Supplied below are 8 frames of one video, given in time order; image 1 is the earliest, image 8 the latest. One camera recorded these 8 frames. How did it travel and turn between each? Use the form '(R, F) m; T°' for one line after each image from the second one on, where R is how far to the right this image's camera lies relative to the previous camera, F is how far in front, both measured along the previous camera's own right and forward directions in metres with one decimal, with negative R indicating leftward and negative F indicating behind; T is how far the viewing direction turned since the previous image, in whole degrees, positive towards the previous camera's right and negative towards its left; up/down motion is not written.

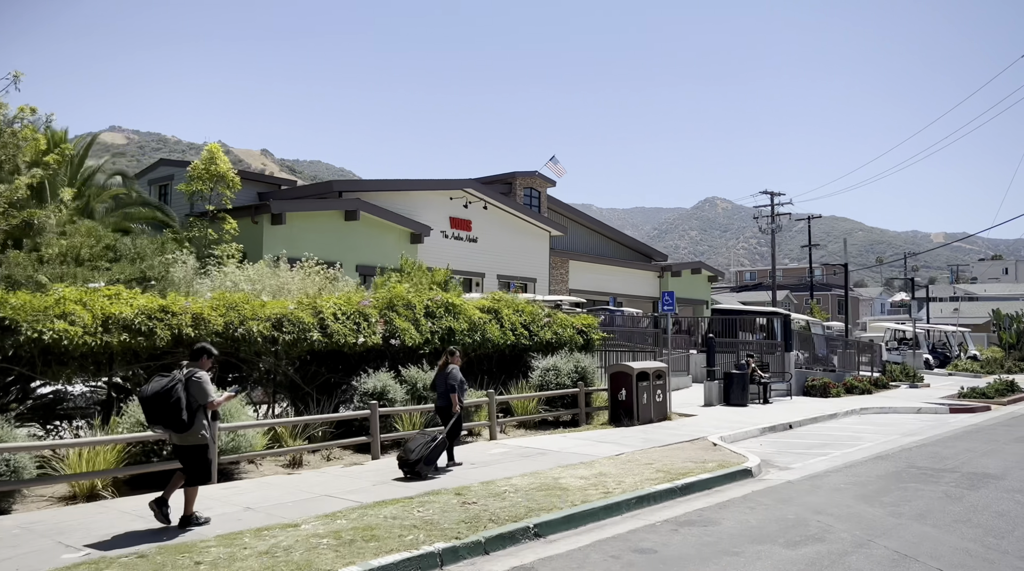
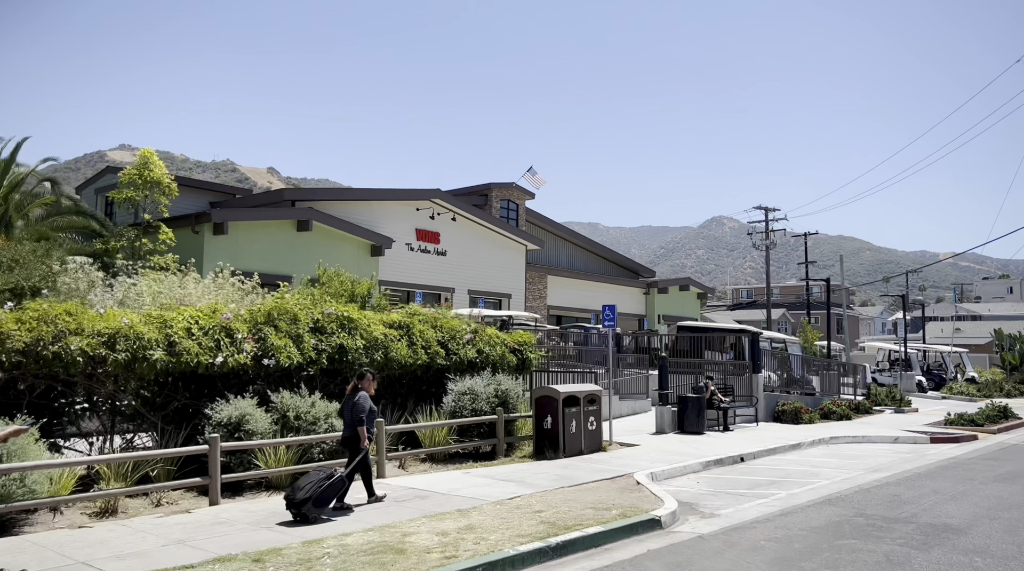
(+1.5, +1.7) m; 0°
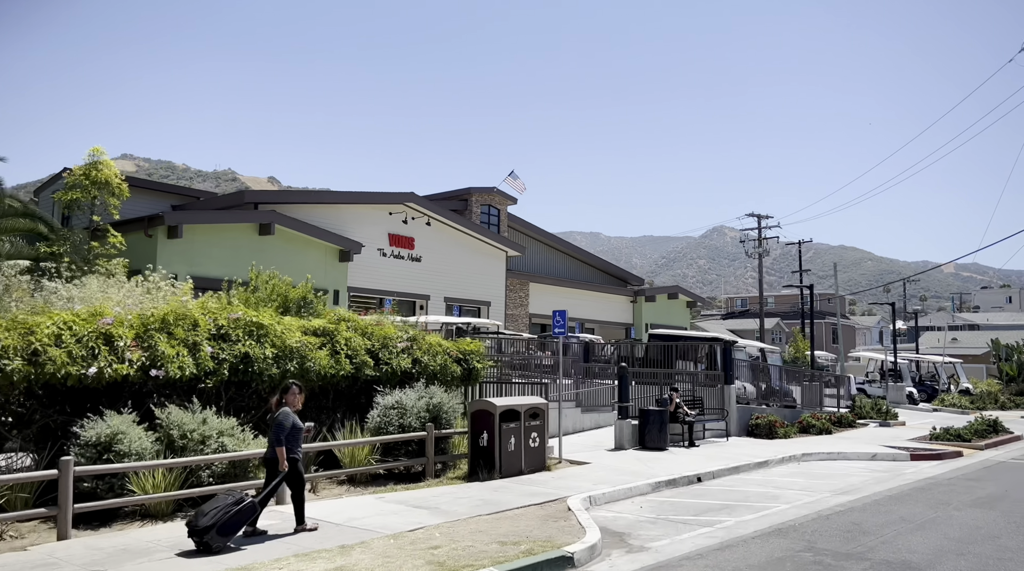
(+1.0, +1.1) m; 0°
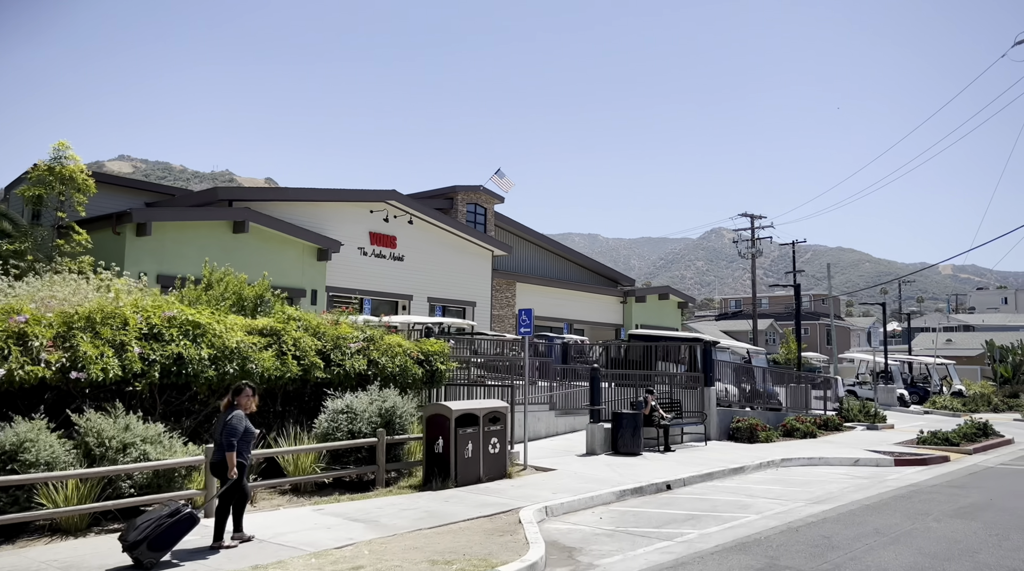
(+0.6, +0.7) m; 0°
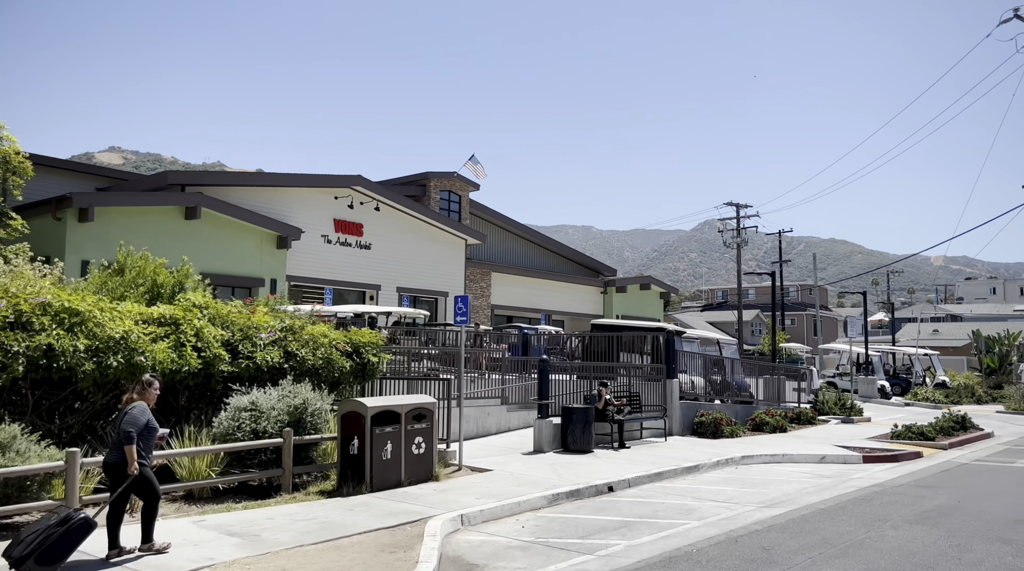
(+0.9, +1.1) m; +1°
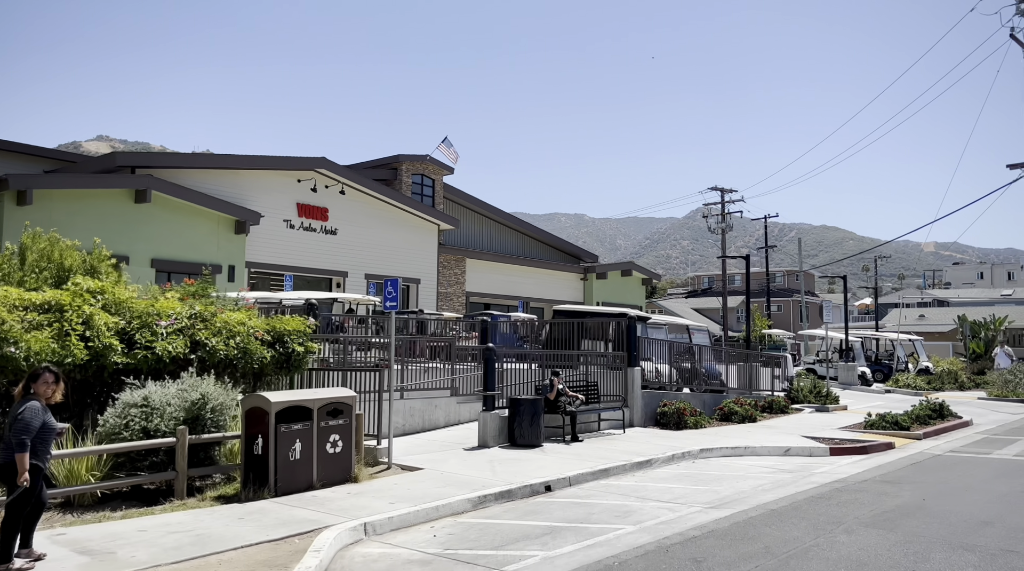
(+0.8, +1.0) m; +1°
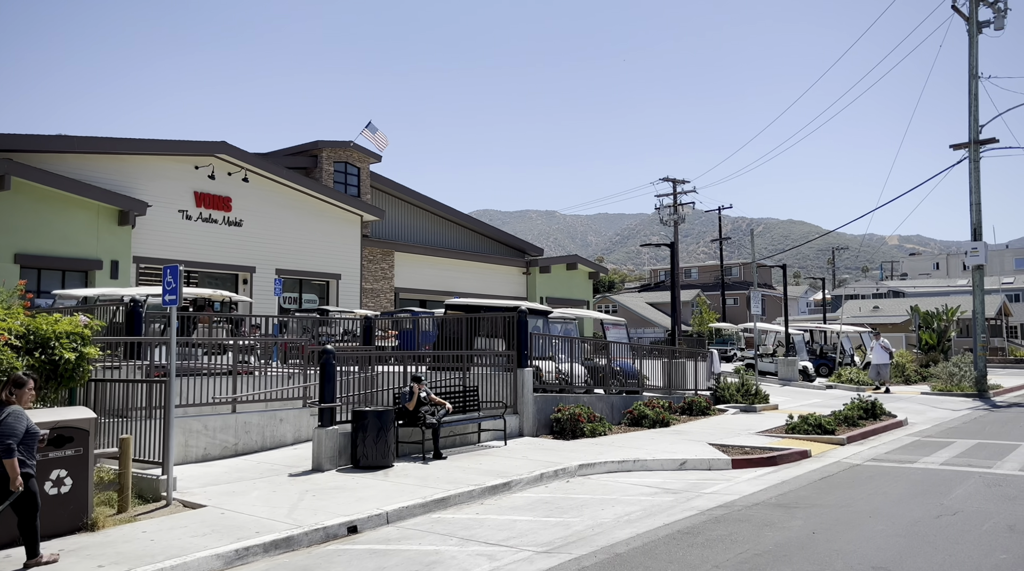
(+1.8, +2.1) m; +2°
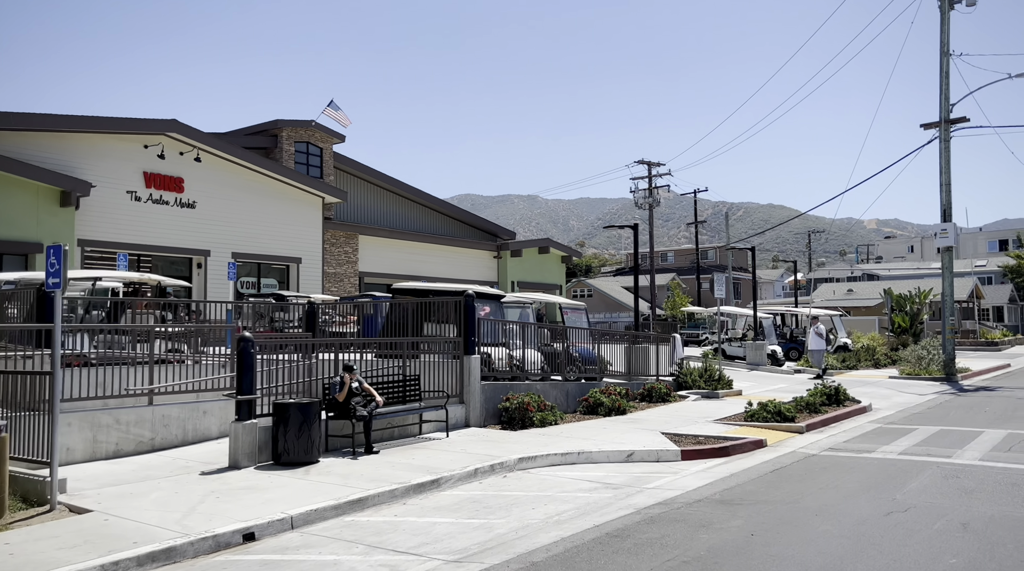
(+0.6, +0.7) m; +1°
